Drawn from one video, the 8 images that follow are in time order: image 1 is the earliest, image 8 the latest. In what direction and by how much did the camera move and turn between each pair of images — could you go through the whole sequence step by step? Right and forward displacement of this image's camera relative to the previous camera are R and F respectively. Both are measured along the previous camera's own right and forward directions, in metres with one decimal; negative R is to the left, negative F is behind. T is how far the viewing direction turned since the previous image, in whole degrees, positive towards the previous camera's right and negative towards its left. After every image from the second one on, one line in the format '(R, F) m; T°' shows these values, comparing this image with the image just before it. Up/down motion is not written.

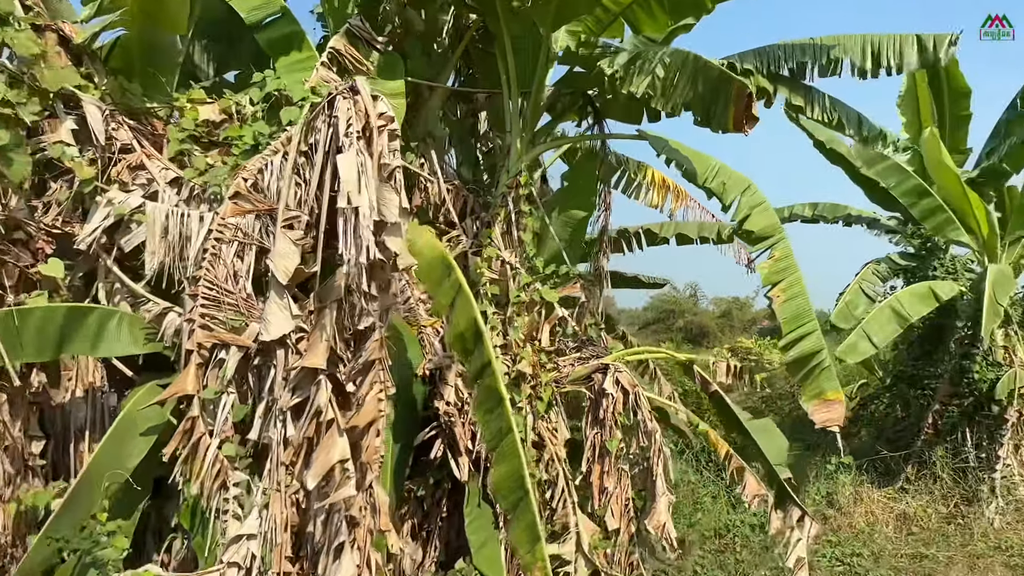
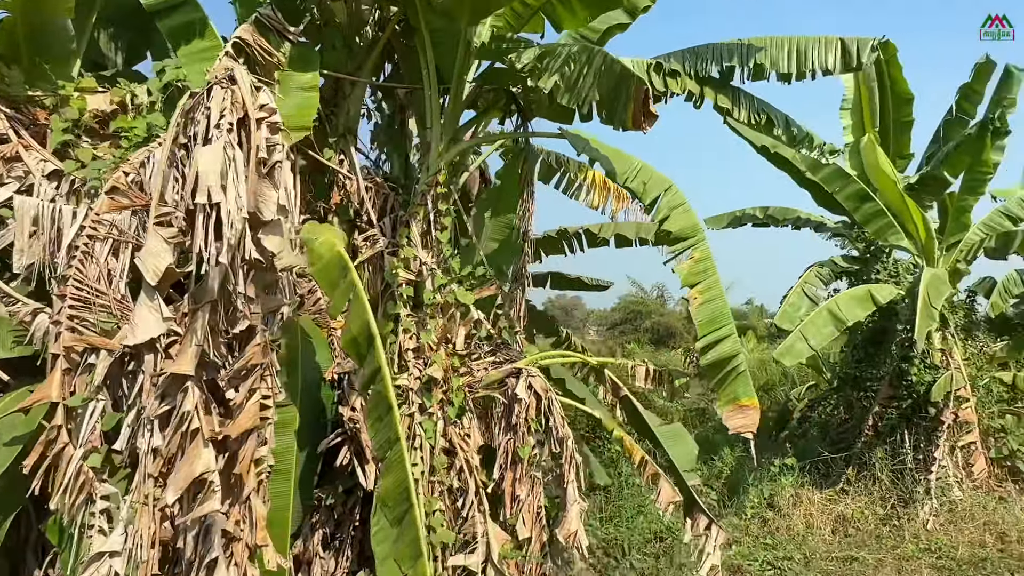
(+0.3, +0.1) m; +2°
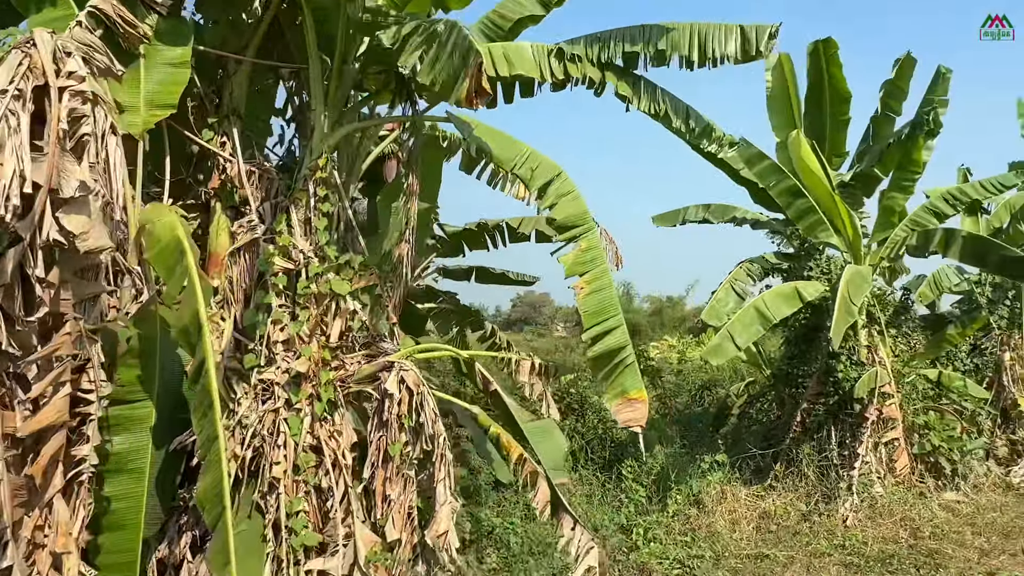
(+0.4, +0.1) m; +3°
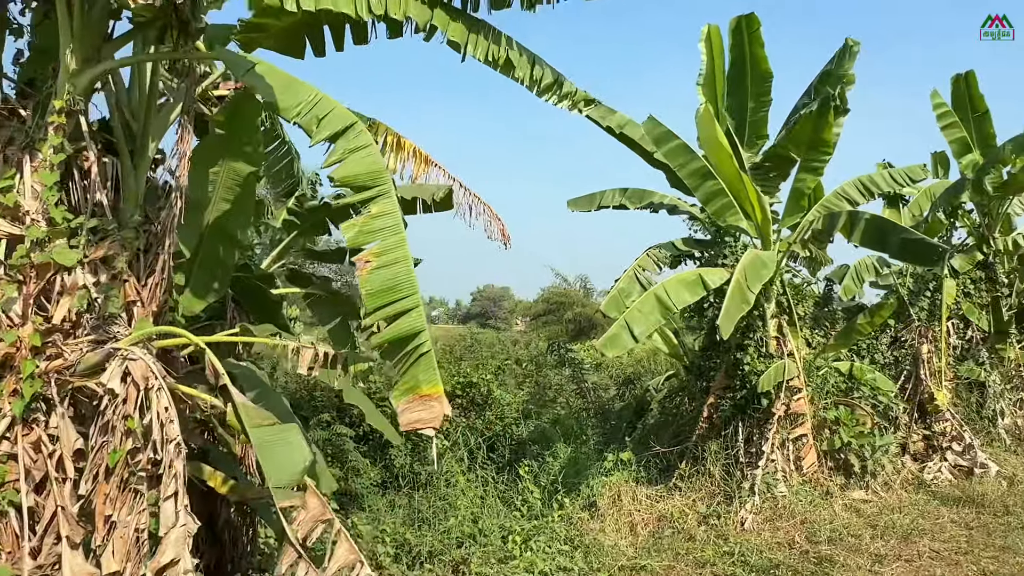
(+0.7, +0.5) m; +3°
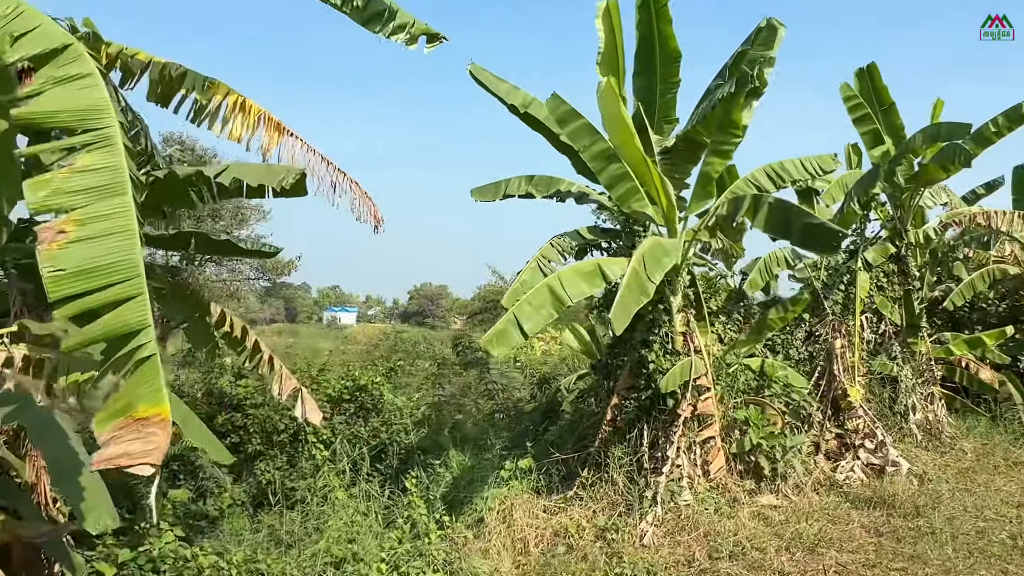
(+0.4, +0.6) m; +5°
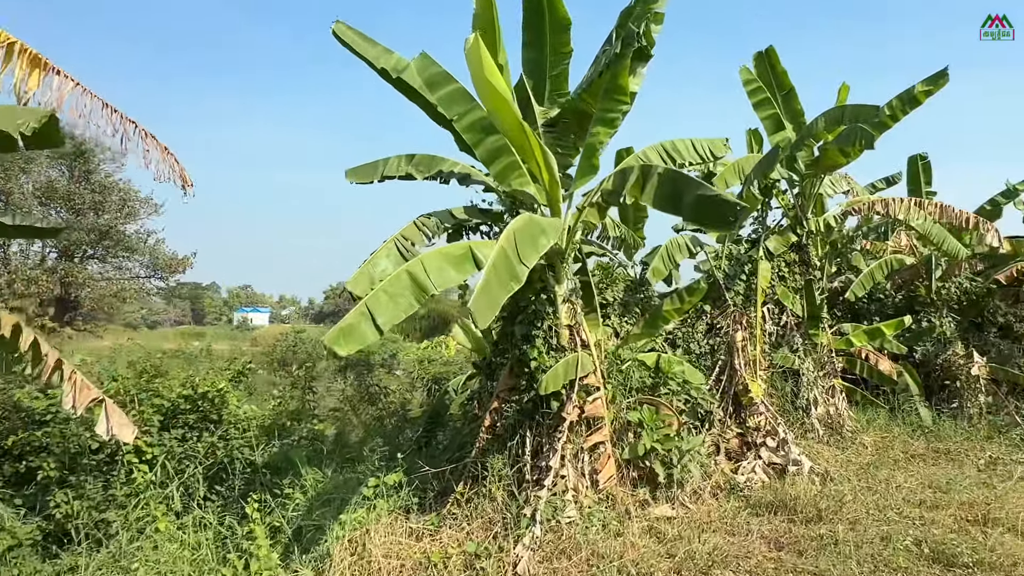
(+0.4, +0.7) m; +7°
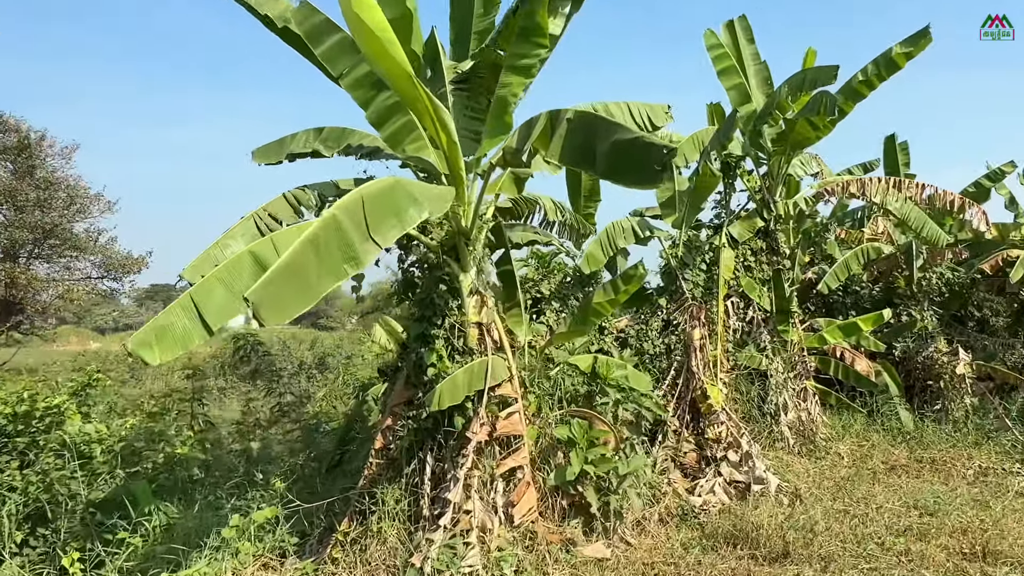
(+0.5, +1.0) m; +2°
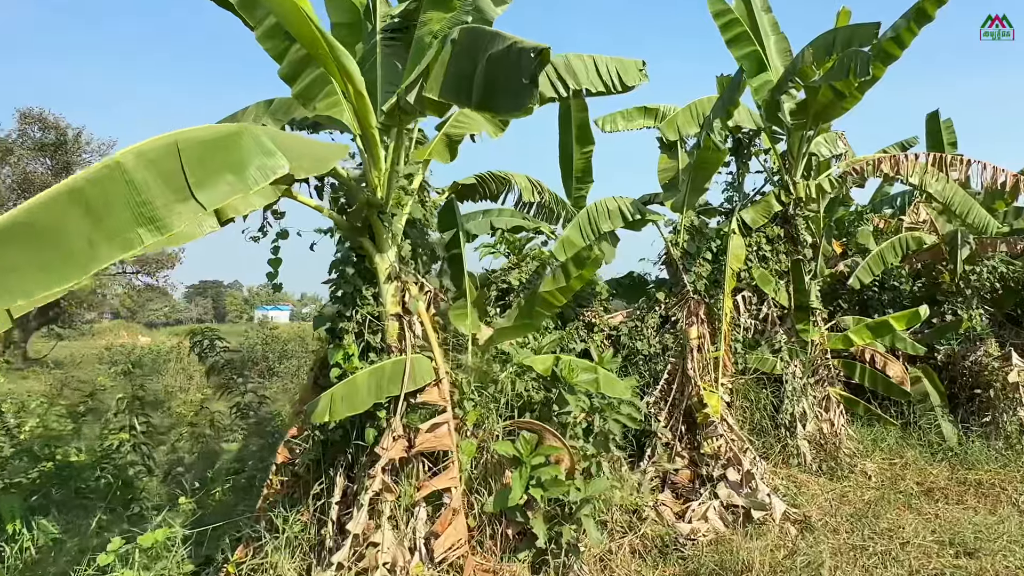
(+0.6, +0.7) m; -4°
